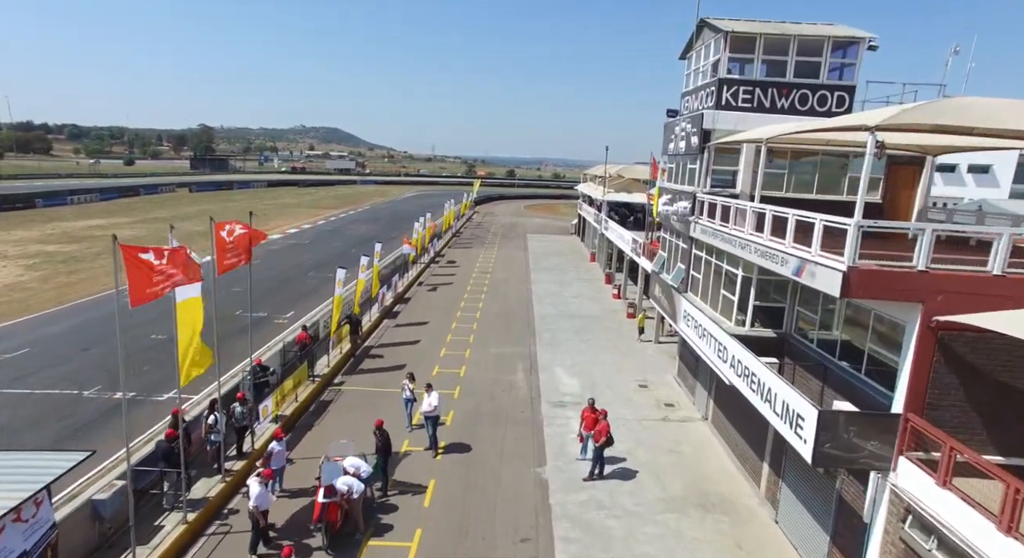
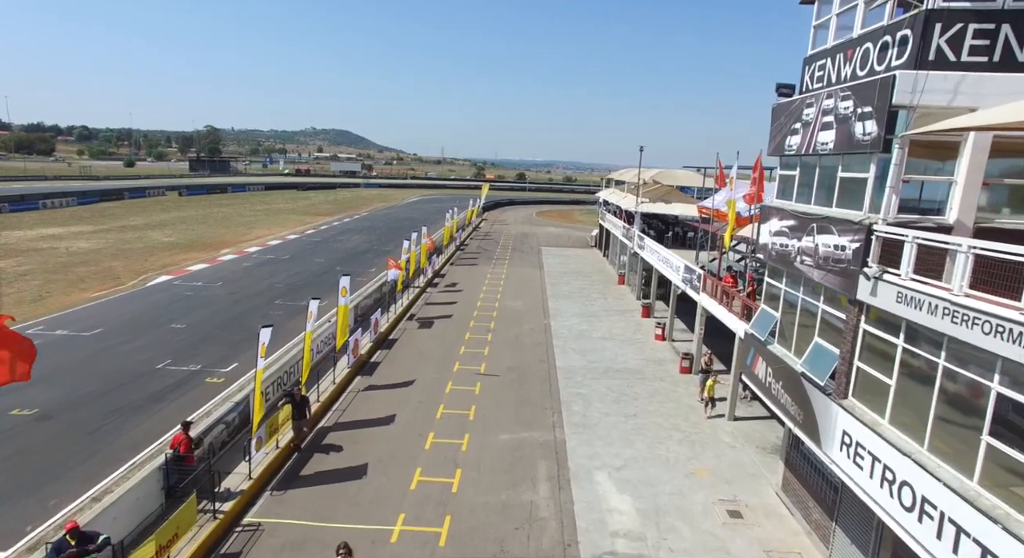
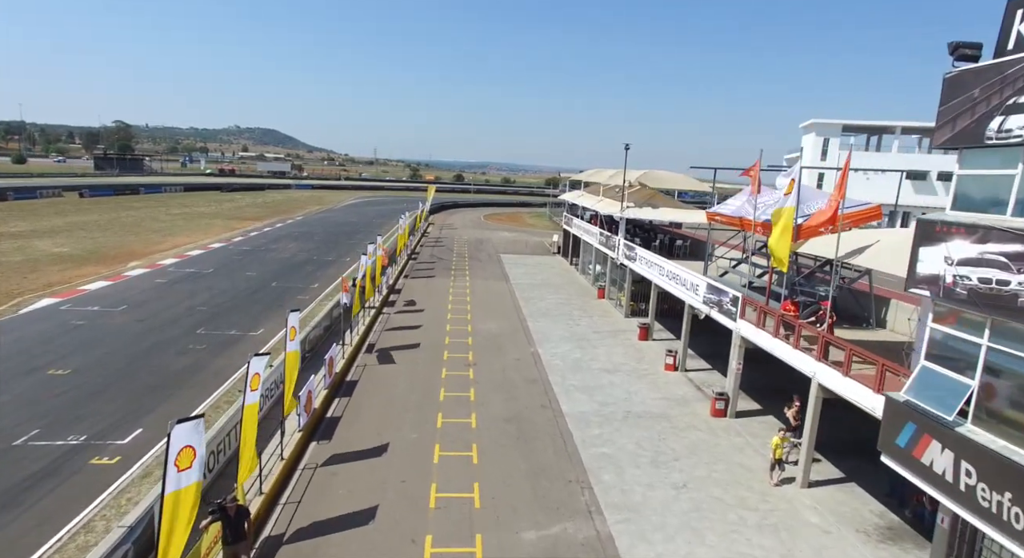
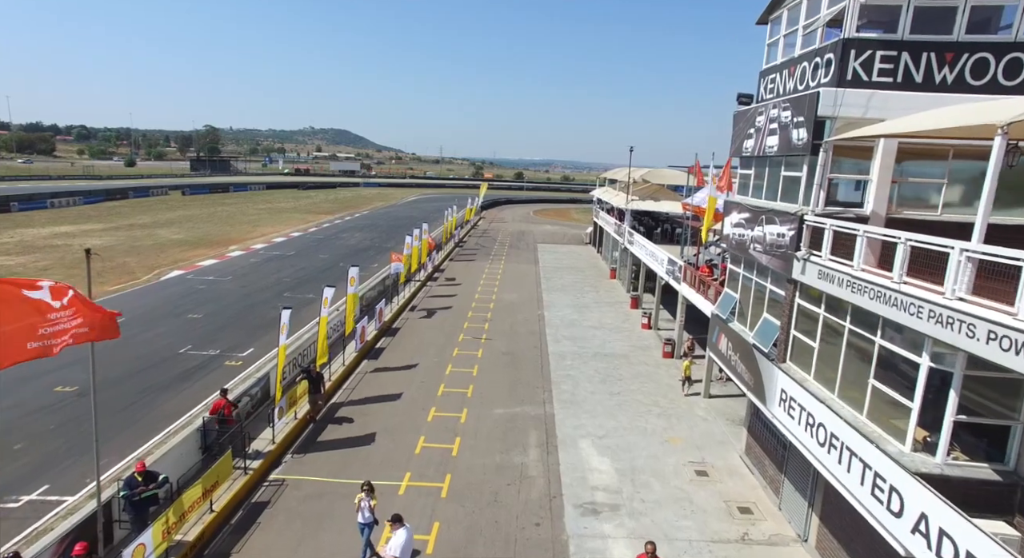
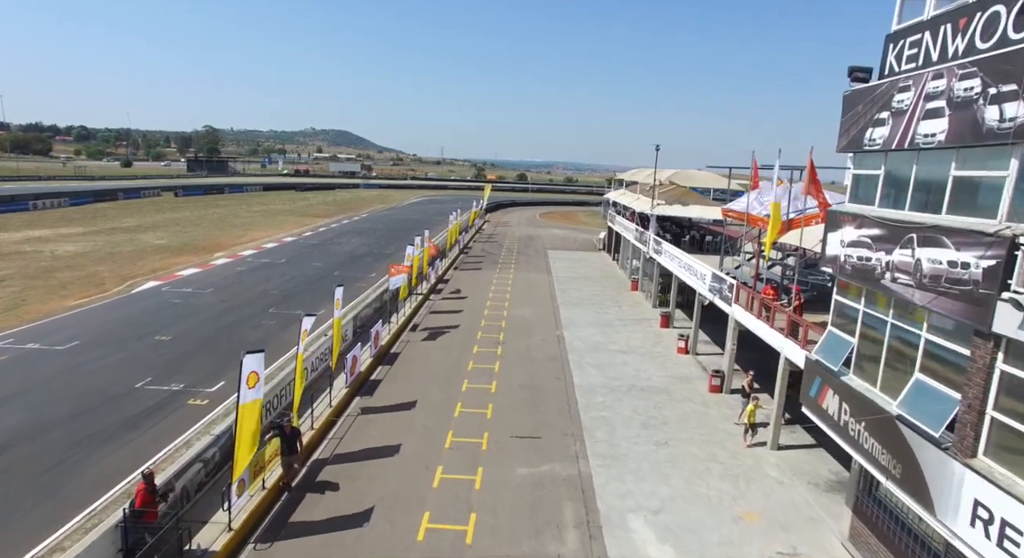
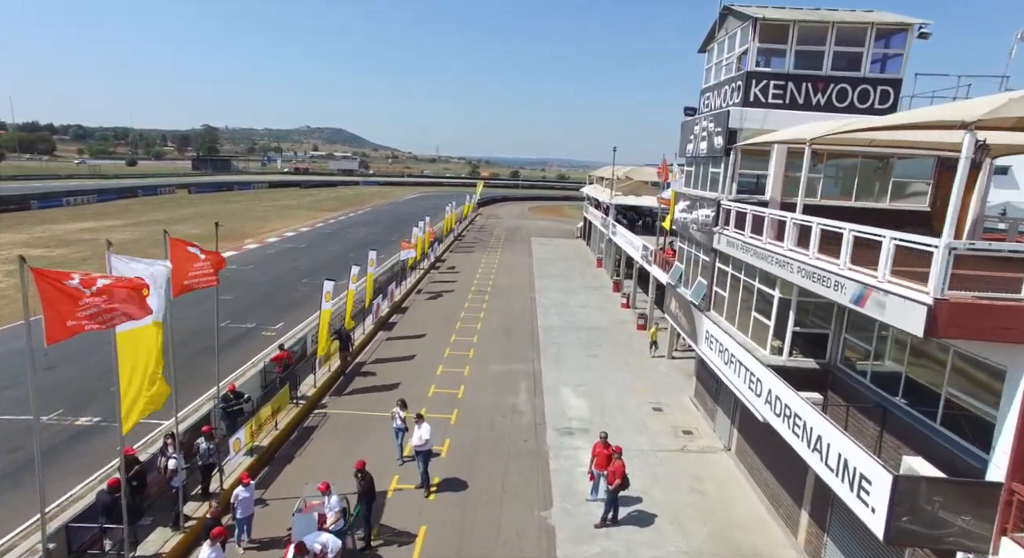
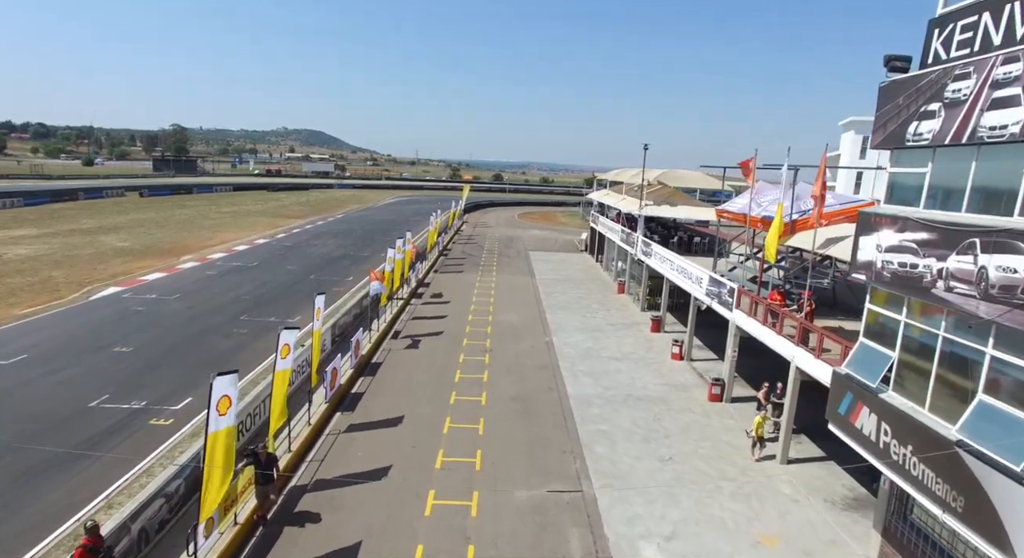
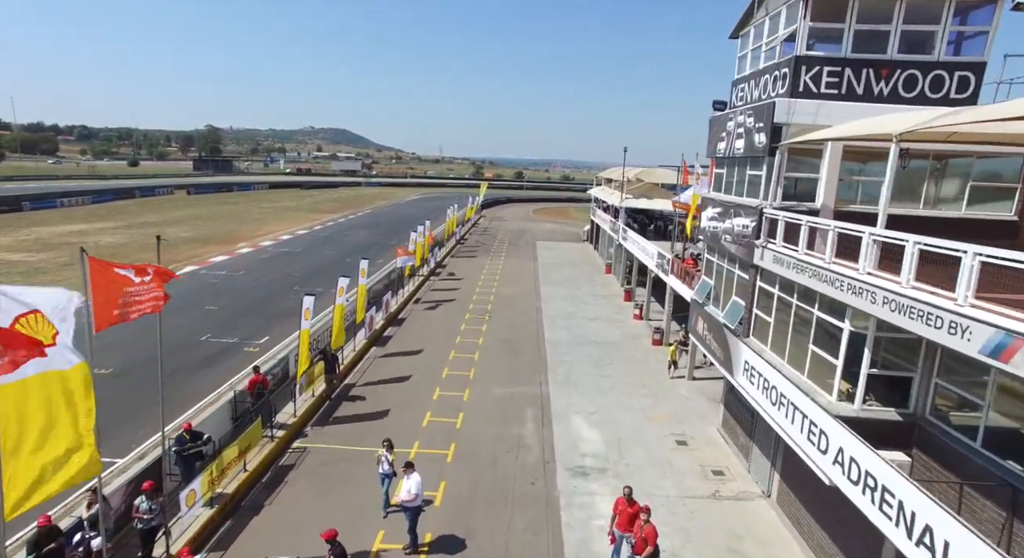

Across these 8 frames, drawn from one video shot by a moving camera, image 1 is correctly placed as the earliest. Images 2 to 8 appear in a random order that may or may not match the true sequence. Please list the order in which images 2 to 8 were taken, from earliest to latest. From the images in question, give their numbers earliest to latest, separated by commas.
6, 8, 4, 2, 5, 7, 3
